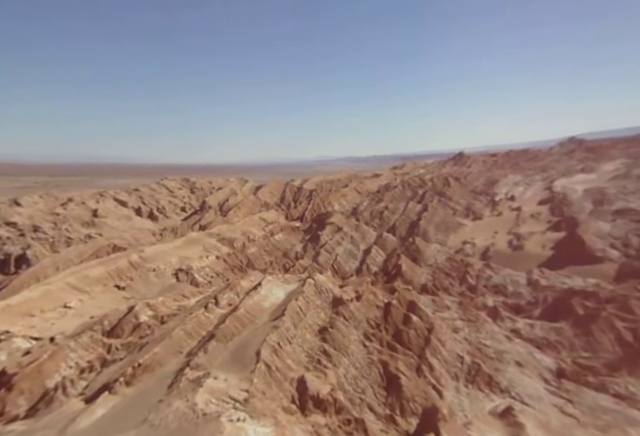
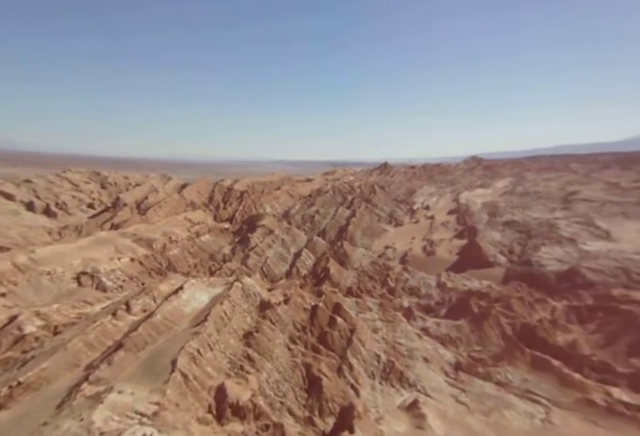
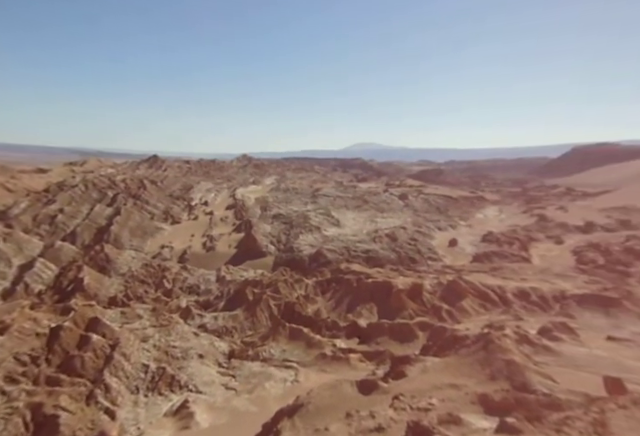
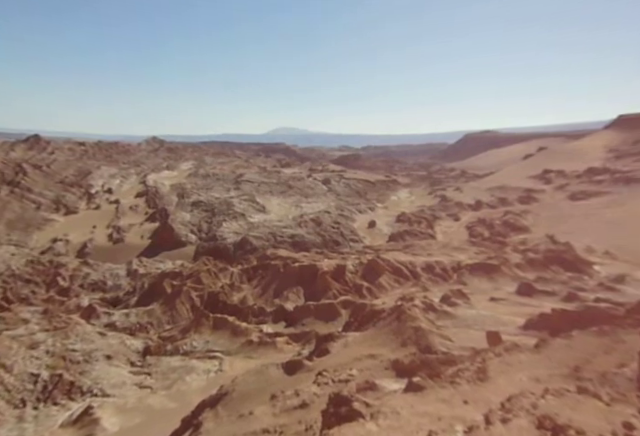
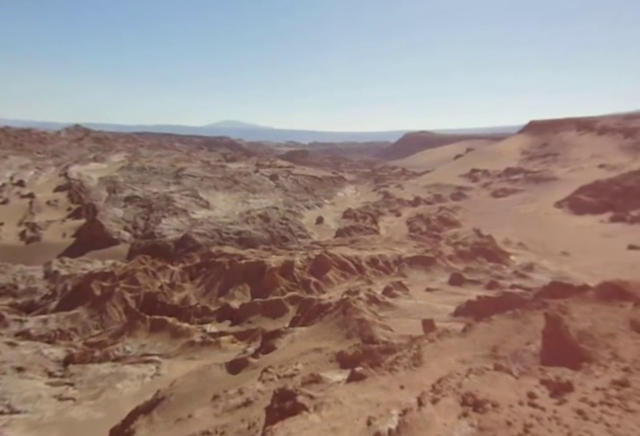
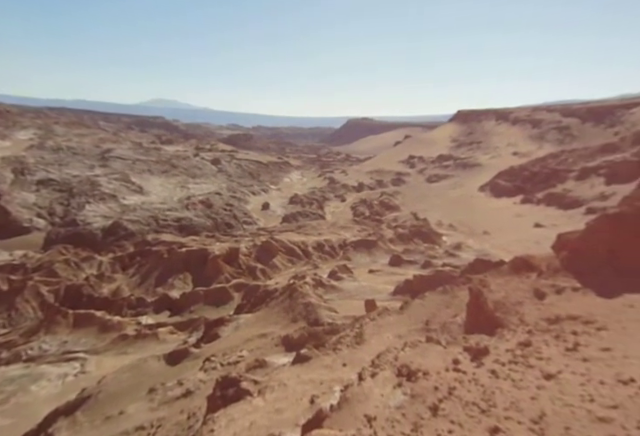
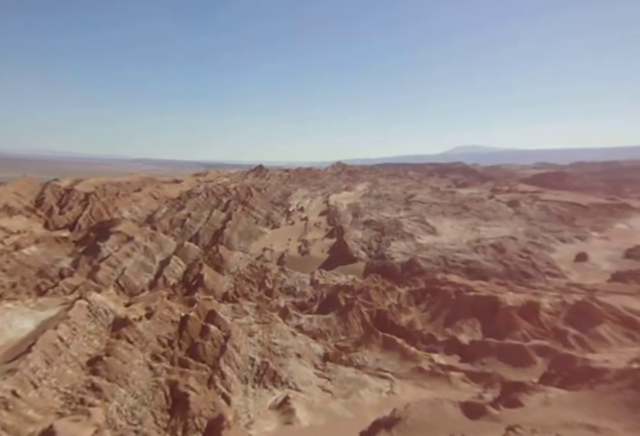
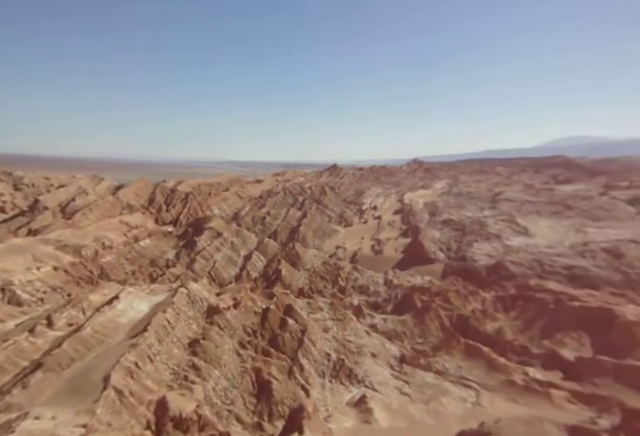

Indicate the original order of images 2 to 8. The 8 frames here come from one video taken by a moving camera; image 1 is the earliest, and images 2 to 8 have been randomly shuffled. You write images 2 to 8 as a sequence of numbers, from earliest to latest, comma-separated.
2, 8, 7, 3, 4, 5, 6
